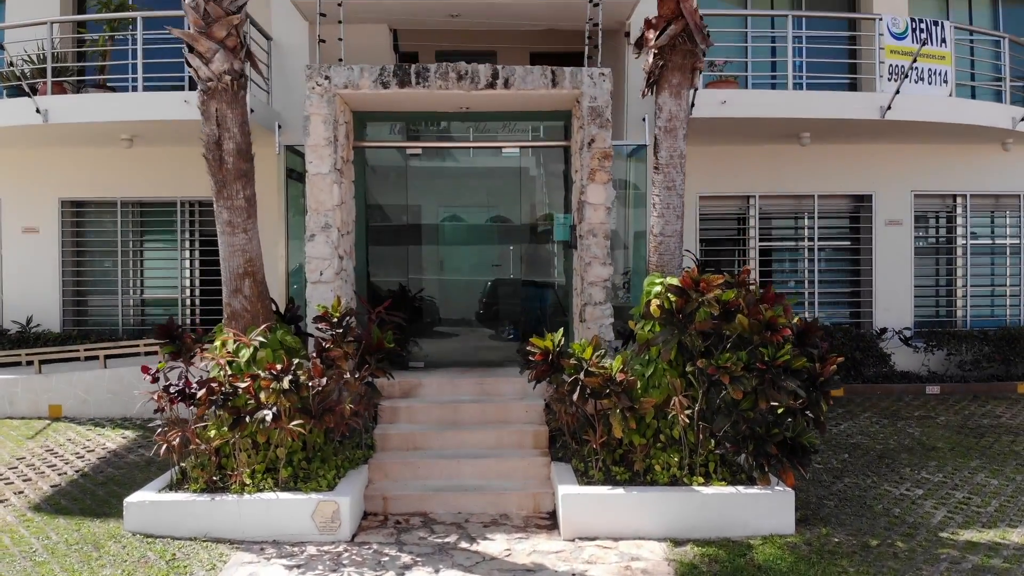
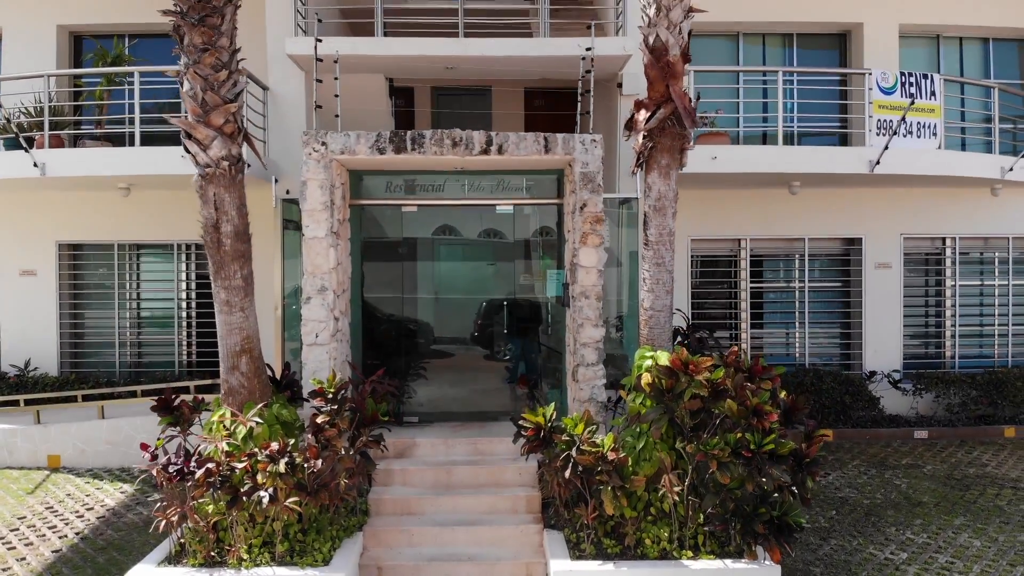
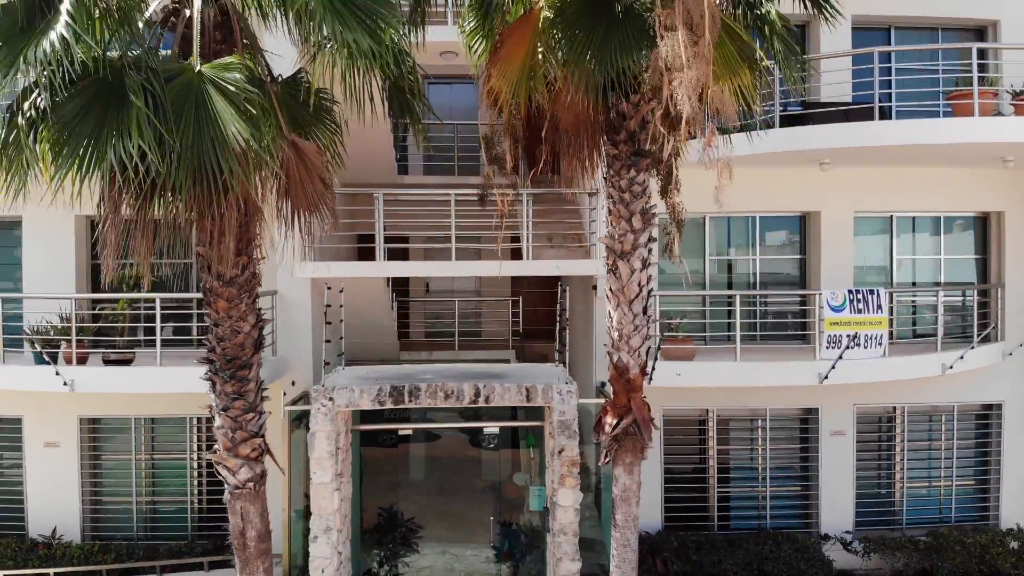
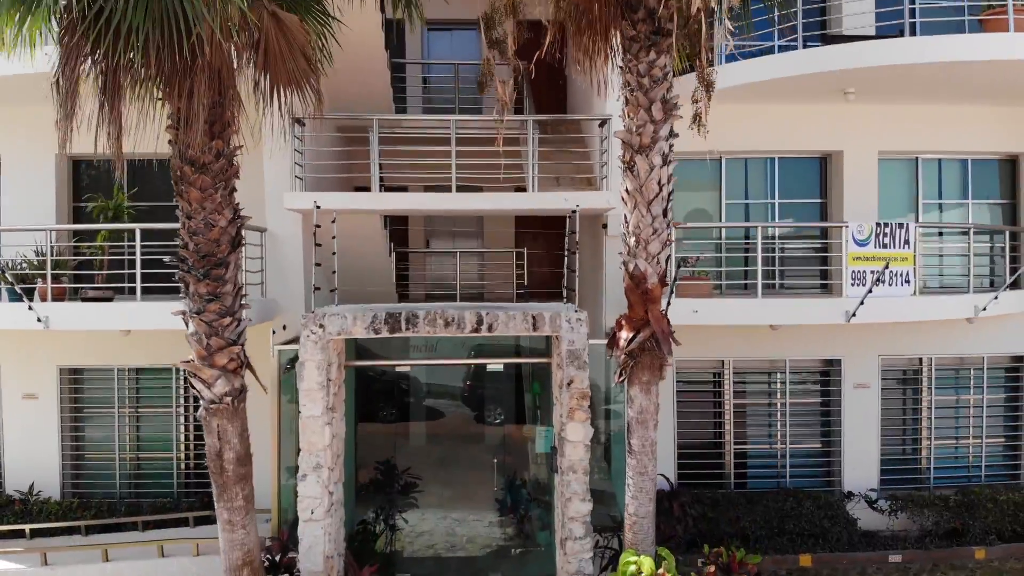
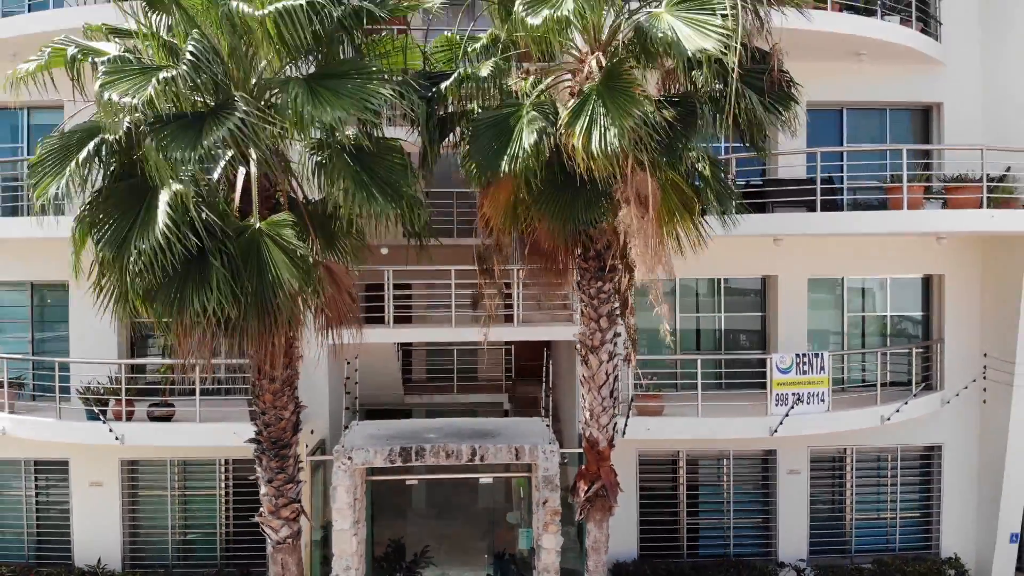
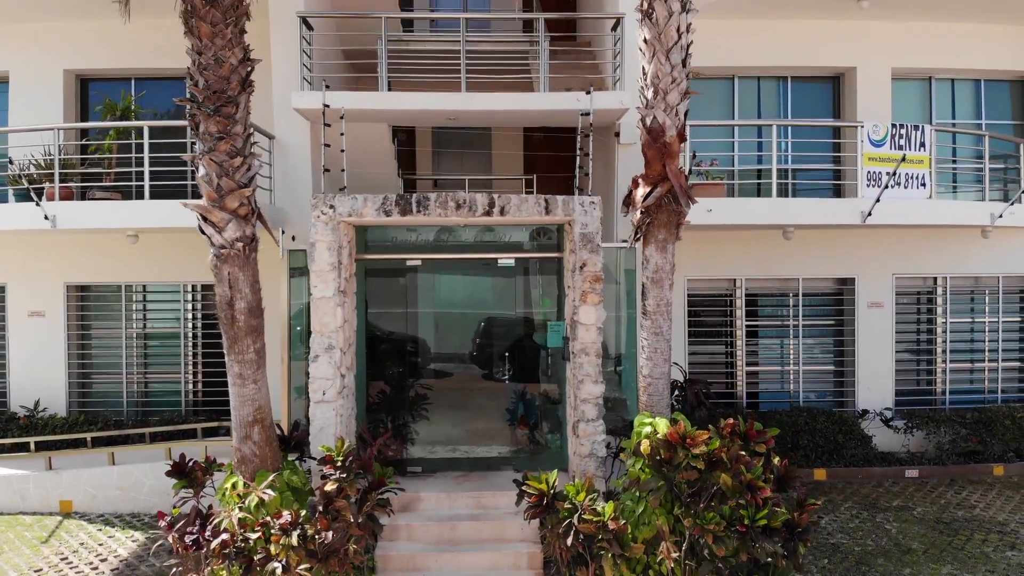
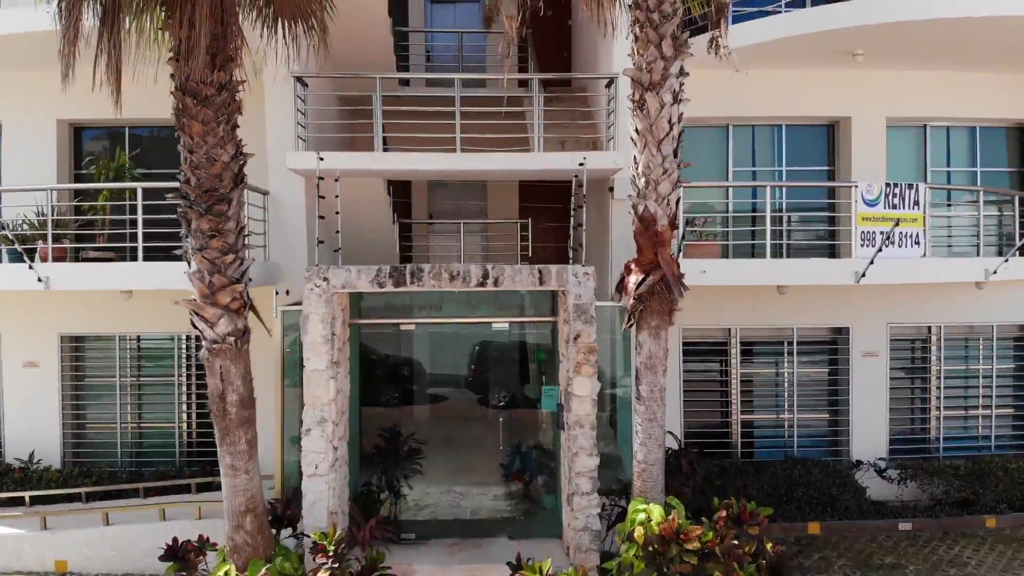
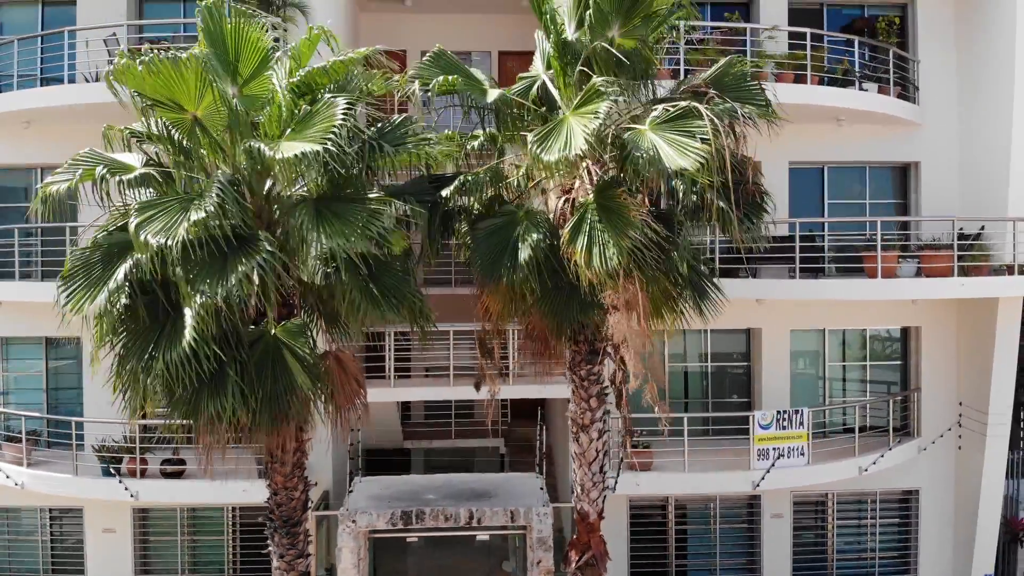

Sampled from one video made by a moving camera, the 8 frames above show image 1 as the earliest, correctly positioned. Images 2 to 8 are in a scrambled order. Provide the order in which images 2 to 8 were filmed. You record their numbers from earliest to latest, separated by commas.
2, 6, 7, 4, 3, 5, 8
